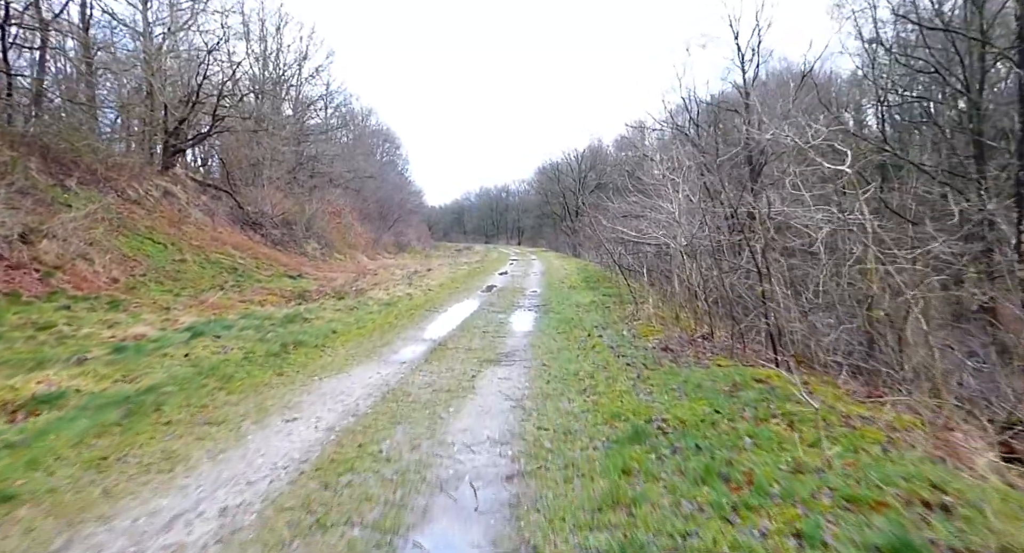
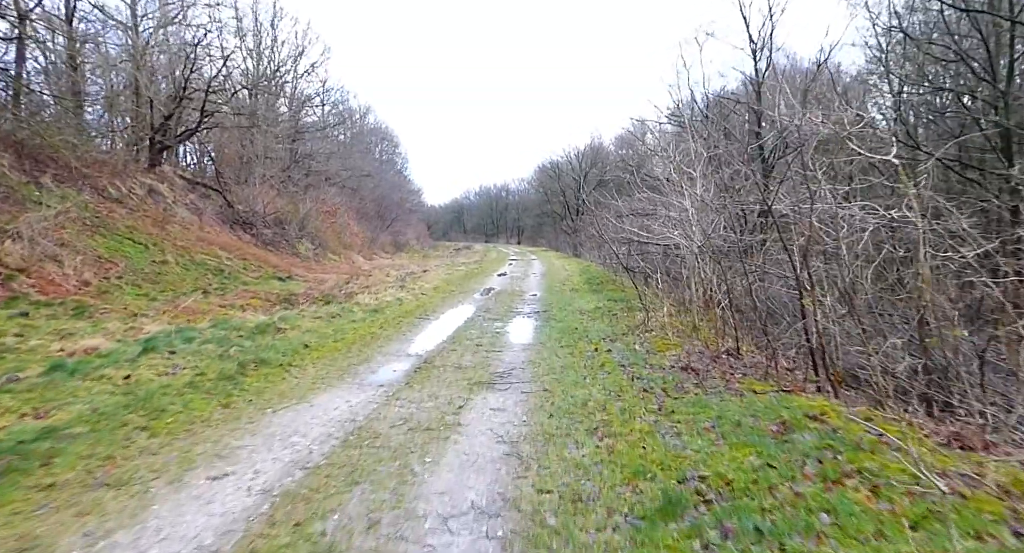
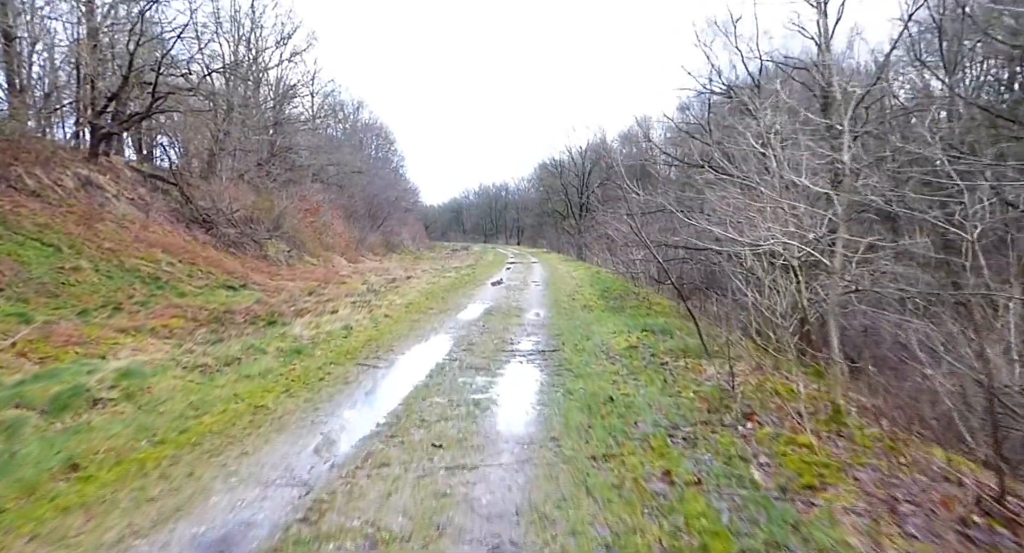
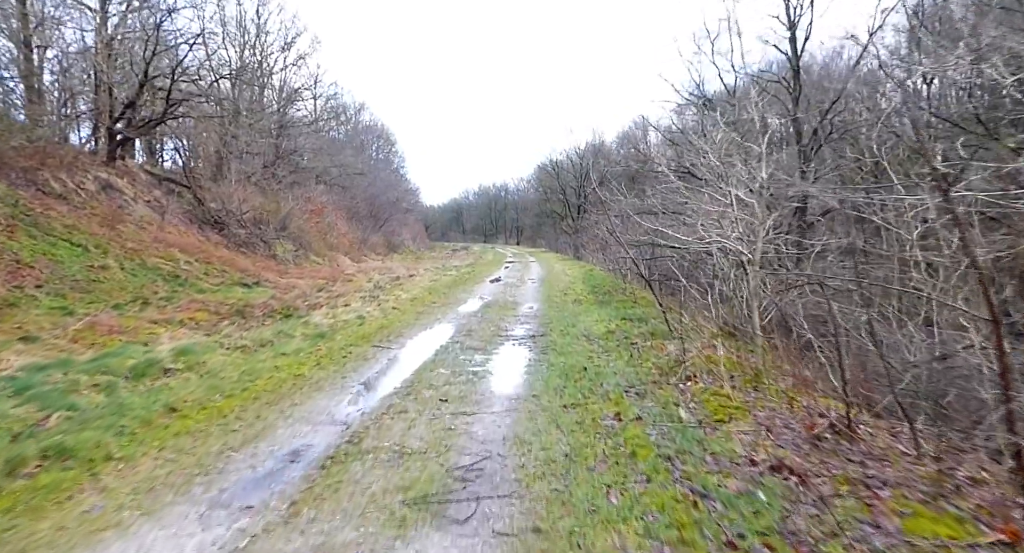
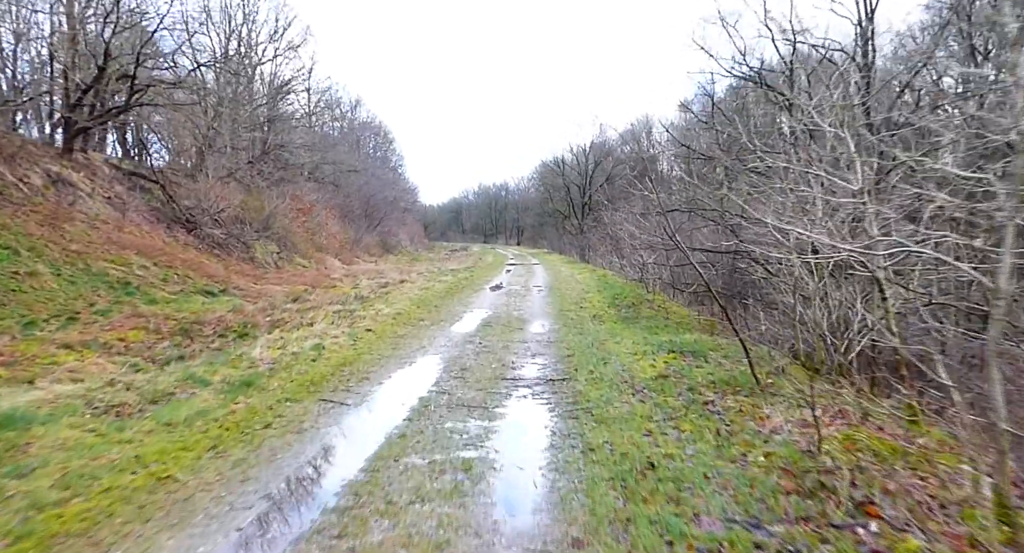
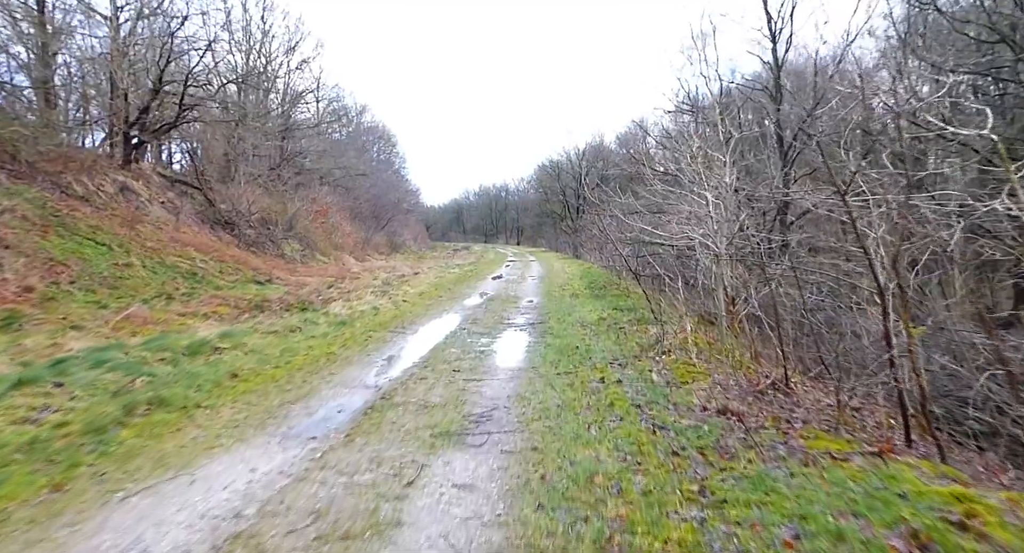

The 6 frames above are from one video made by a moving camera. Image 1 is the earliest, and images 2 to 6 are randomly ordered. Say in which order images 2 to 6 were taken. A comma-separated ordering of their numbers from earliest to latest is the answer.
2, 6, 4, 3, 5
